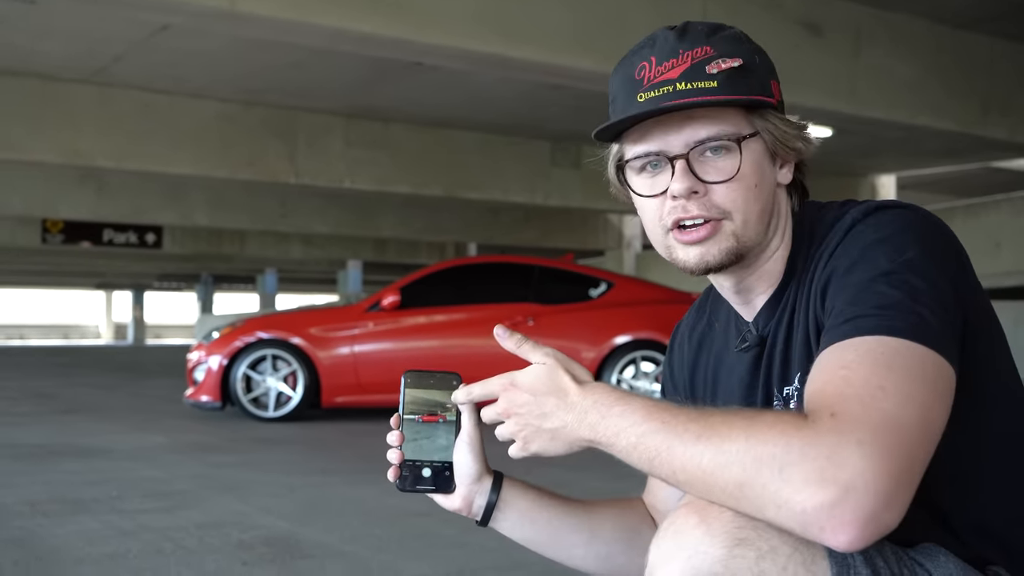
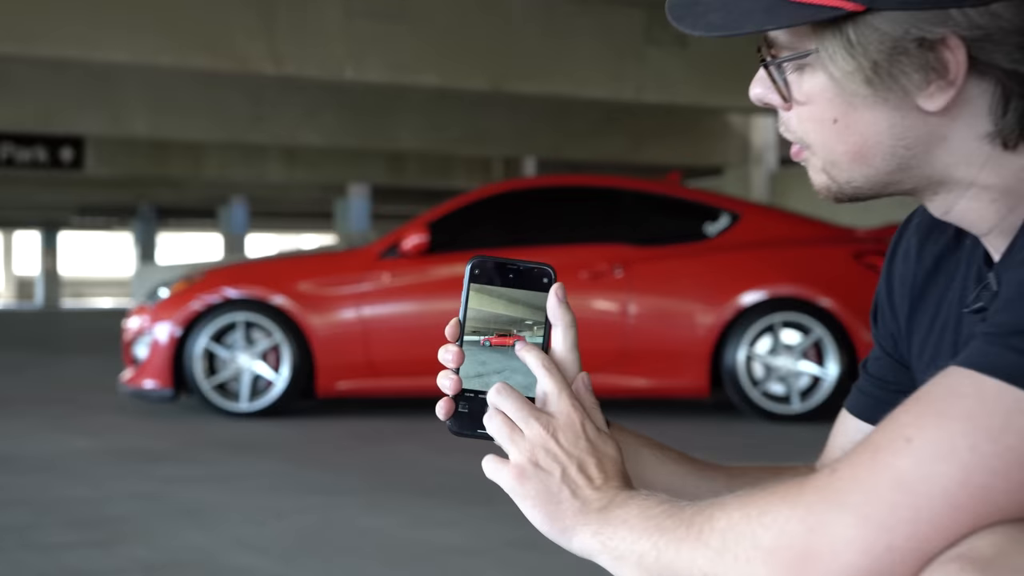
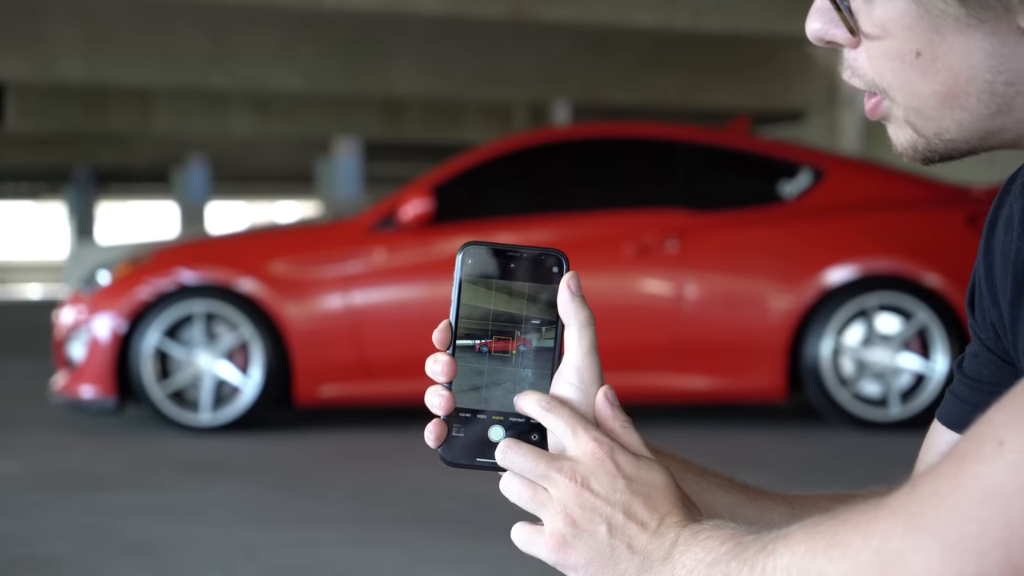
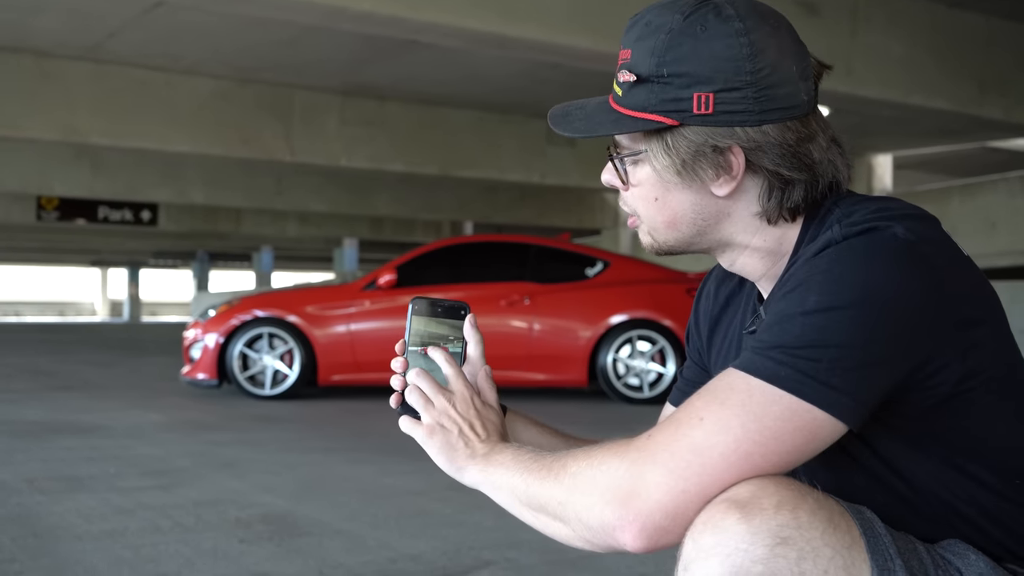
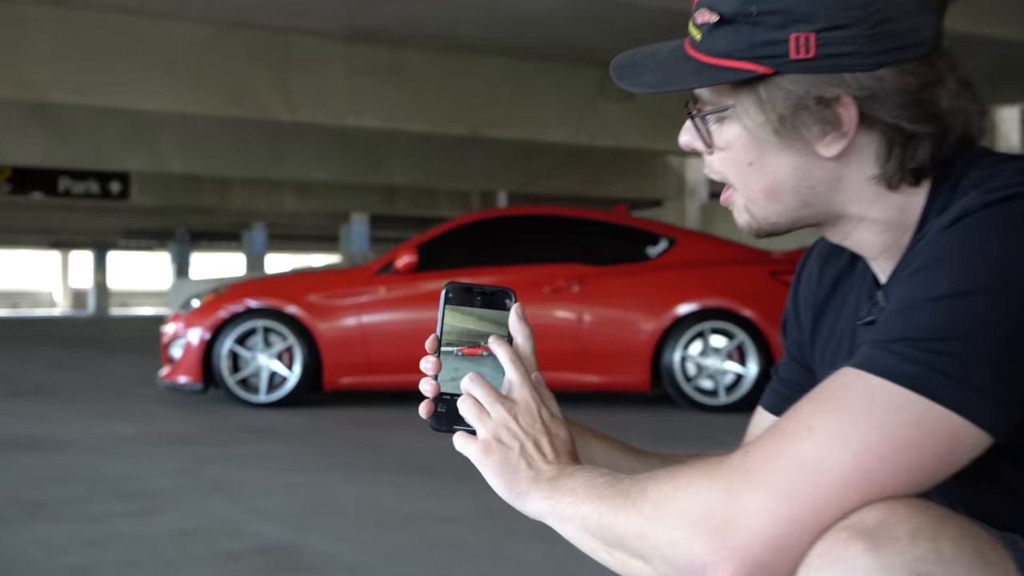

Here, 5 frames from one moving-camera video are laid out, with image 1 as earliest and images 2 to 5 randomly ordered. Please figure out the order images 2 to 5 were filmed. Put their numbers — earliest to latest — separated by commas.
4, 5, 2, 3
